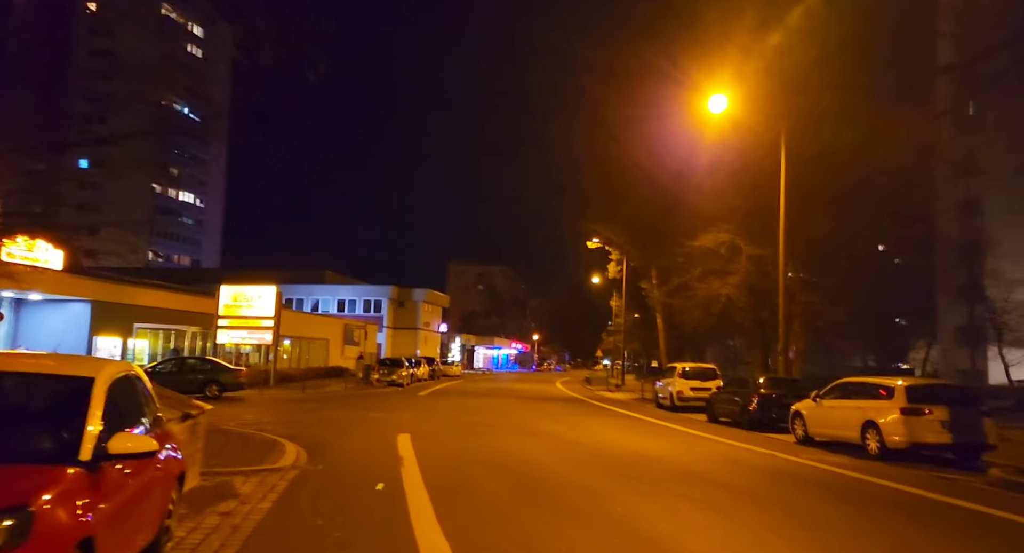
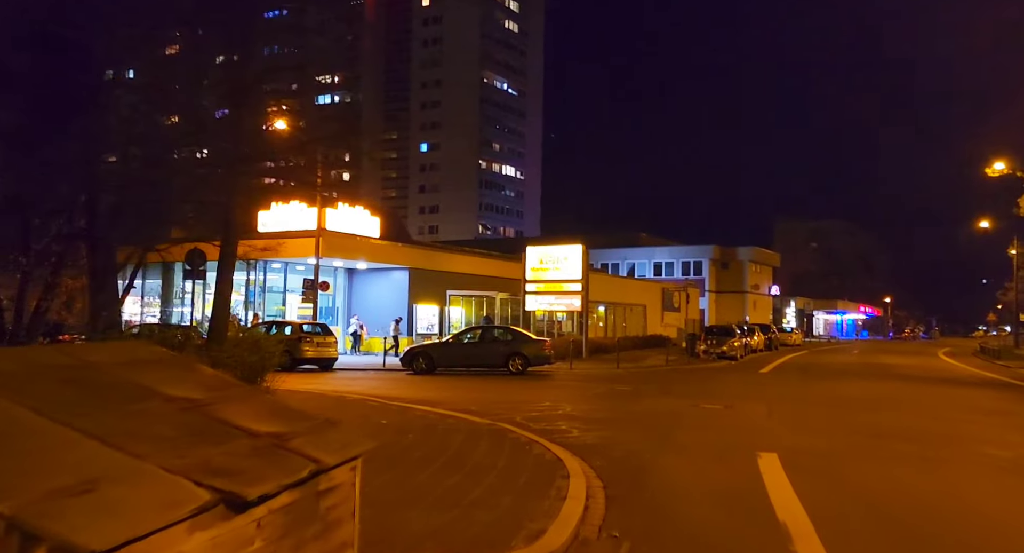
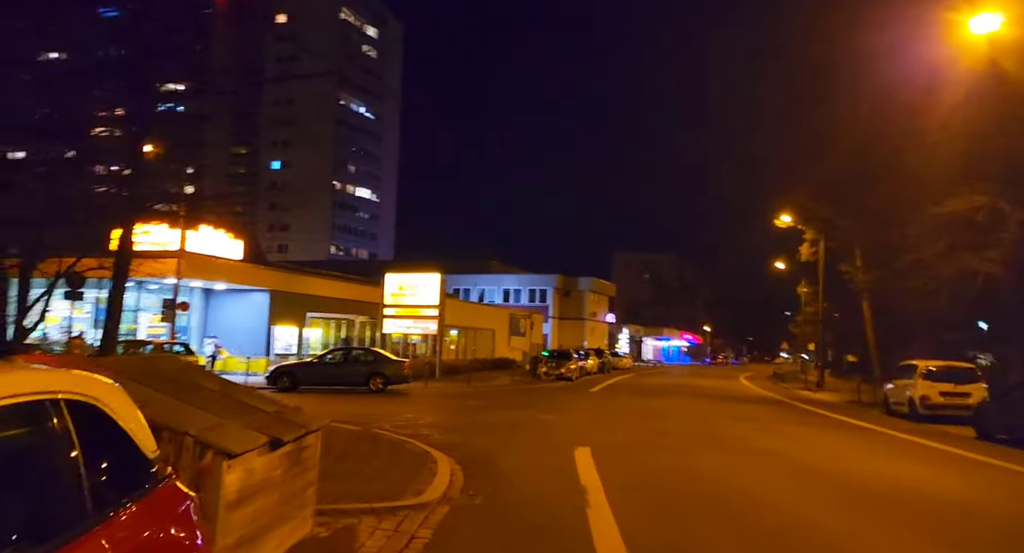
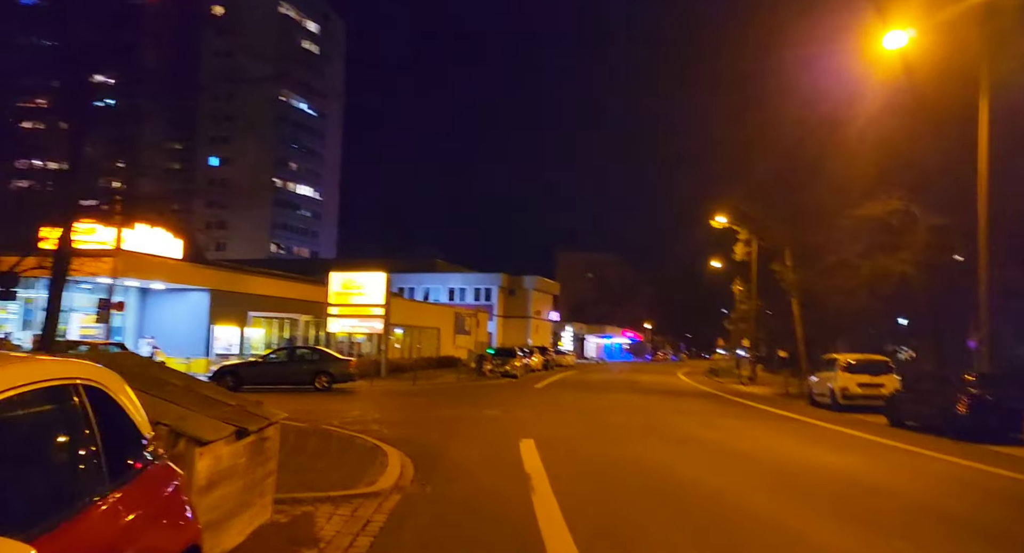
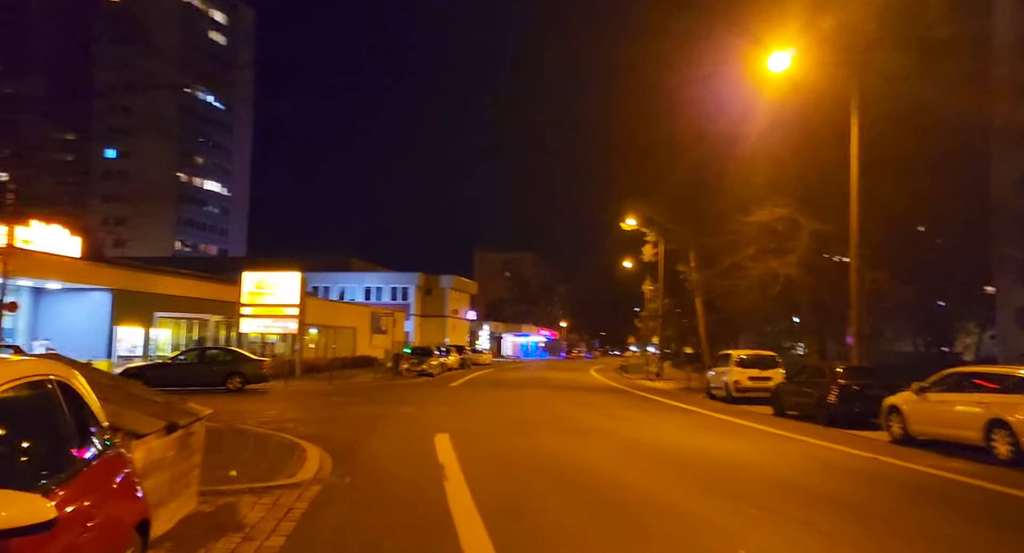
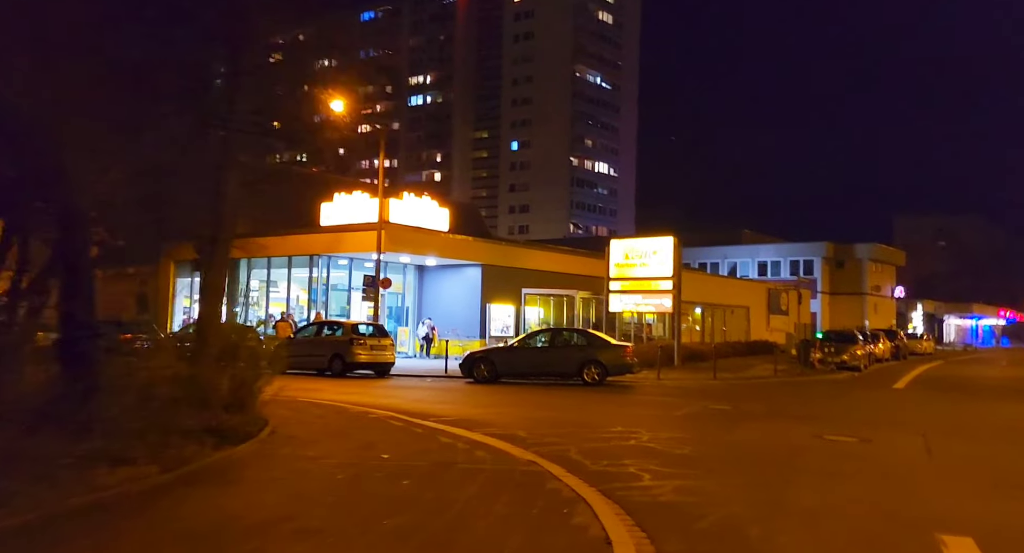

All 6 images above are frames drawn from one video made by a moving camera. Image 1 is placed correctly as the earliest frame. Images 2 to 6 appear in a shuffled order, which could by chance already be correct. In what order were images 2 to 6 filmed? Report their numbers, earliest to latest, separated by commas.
5, 4, 3, 2, 6
